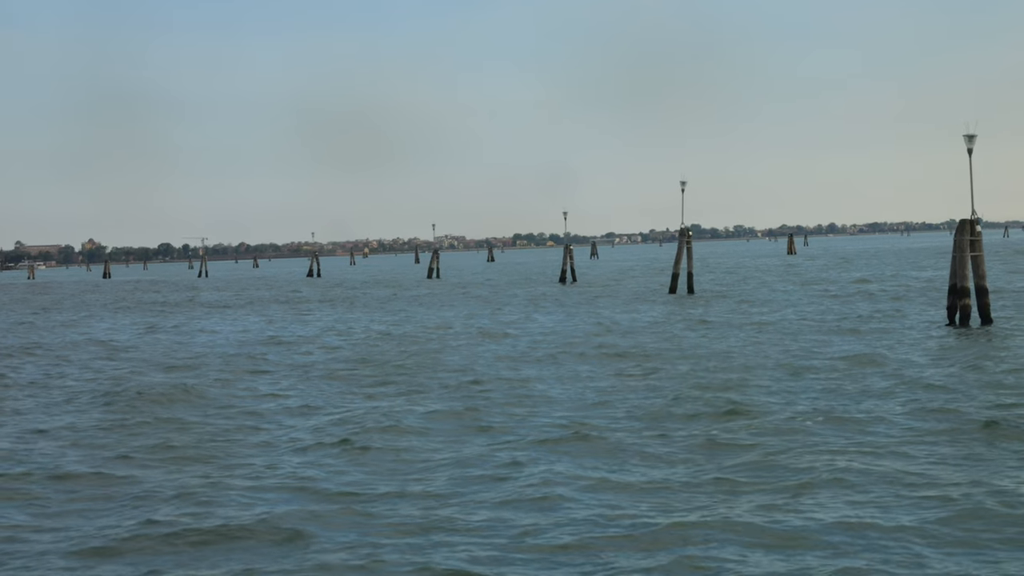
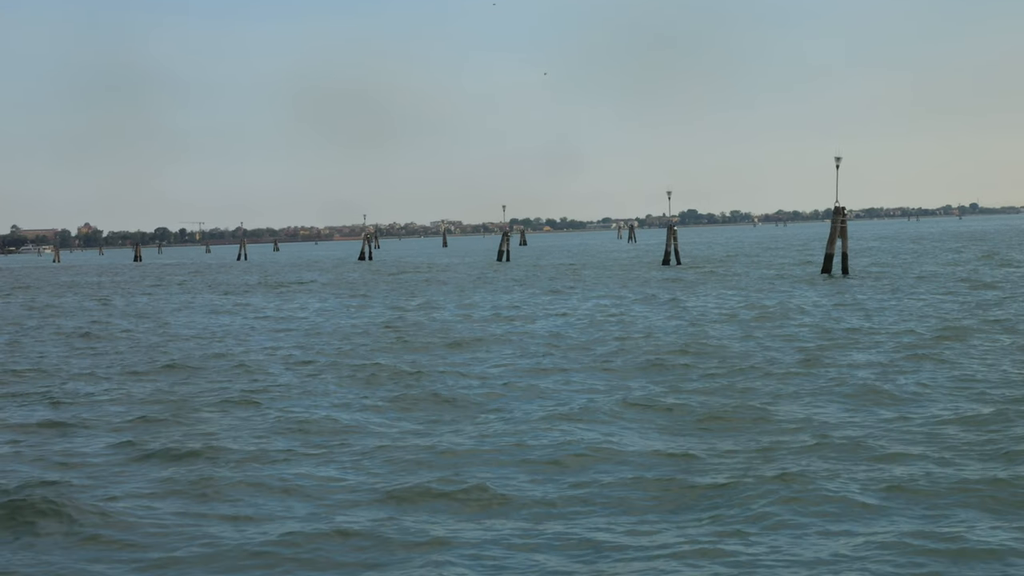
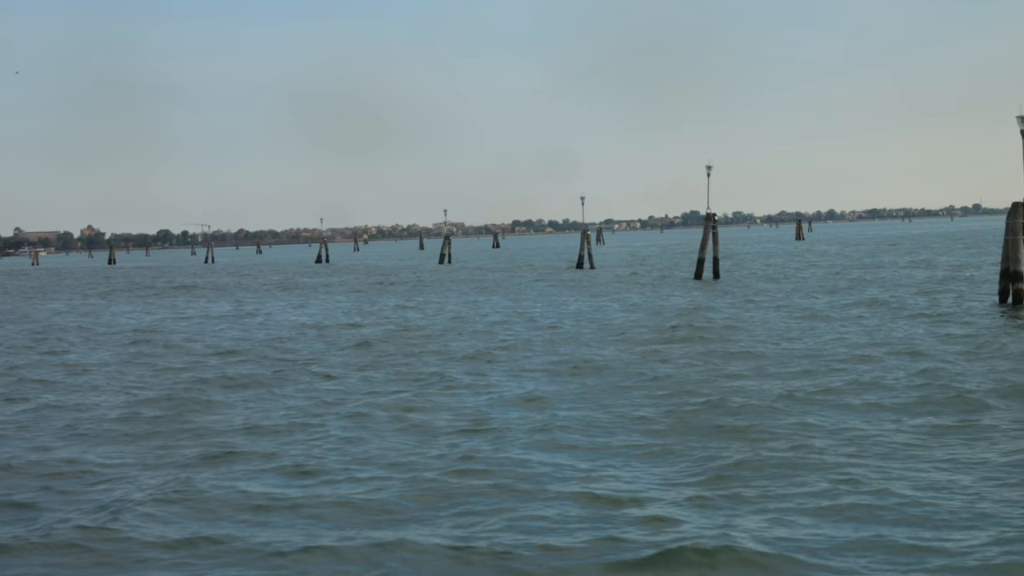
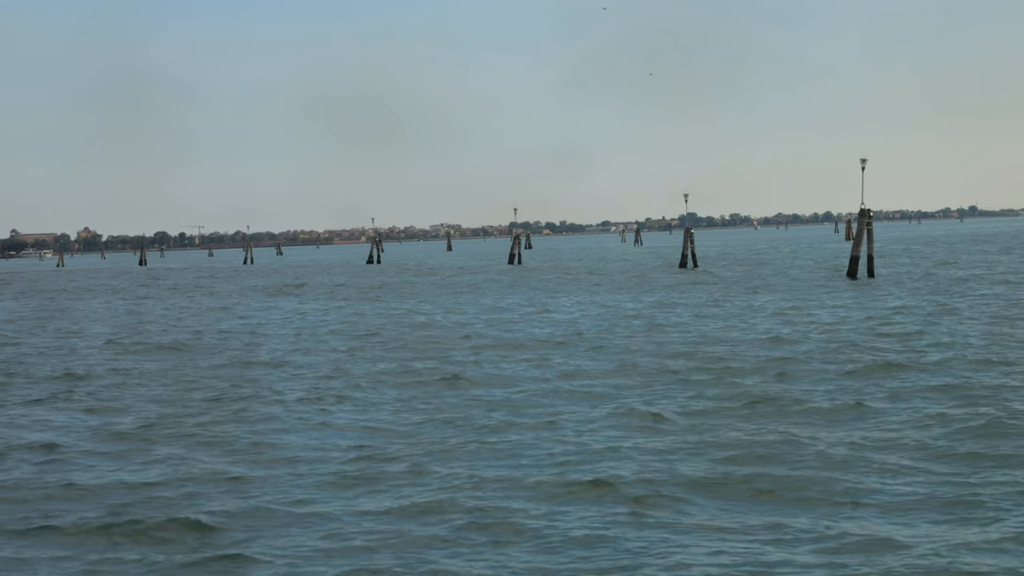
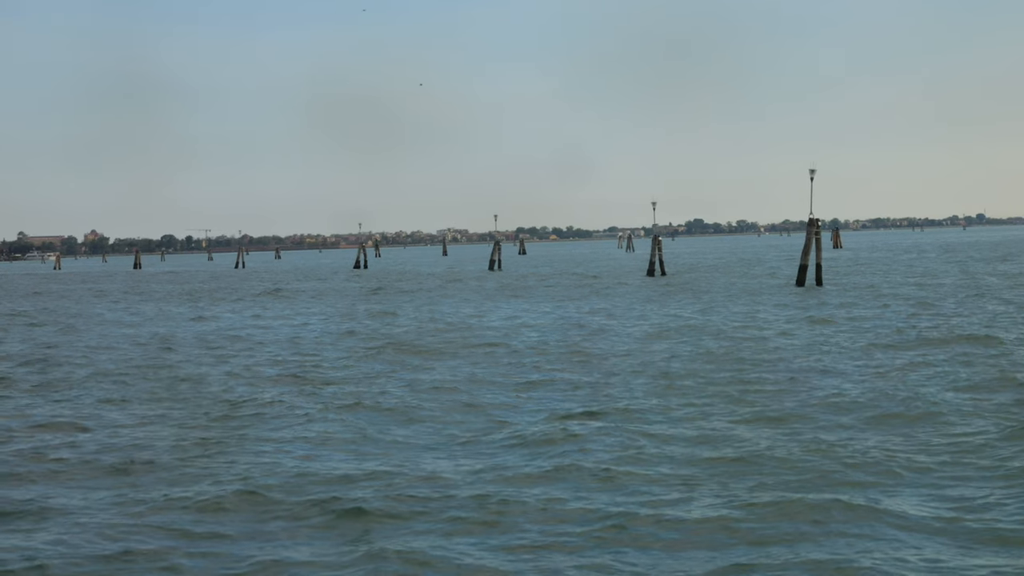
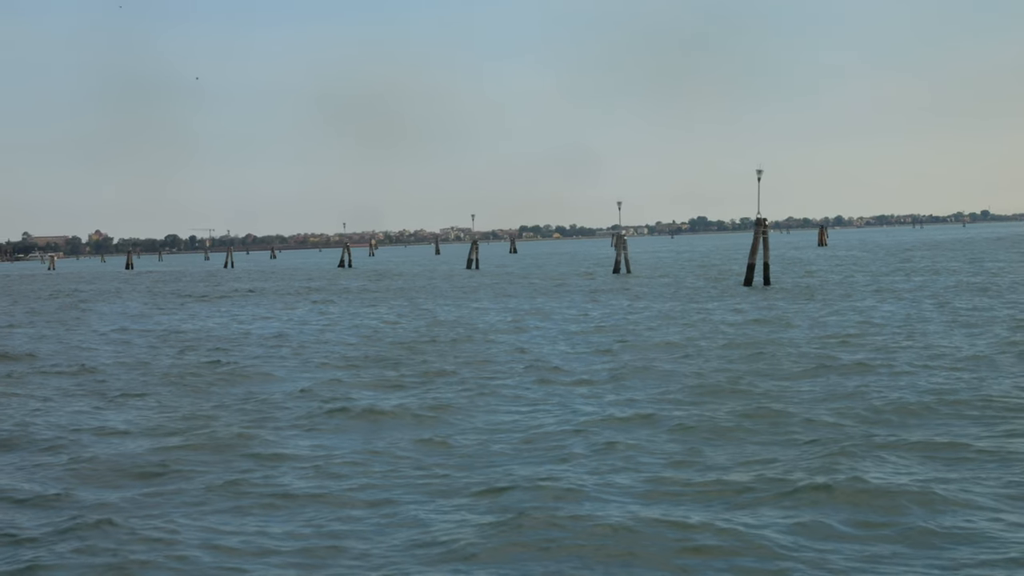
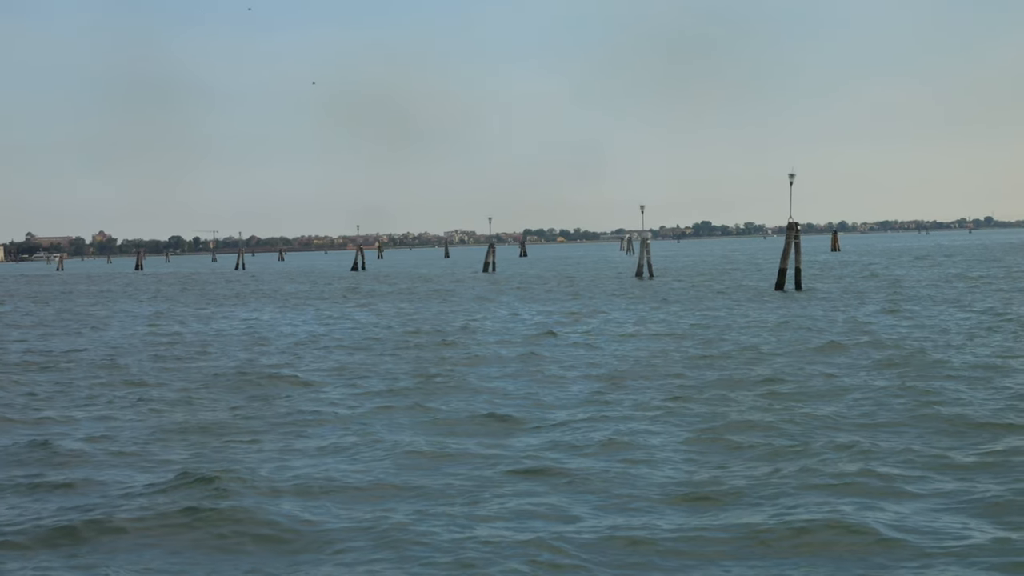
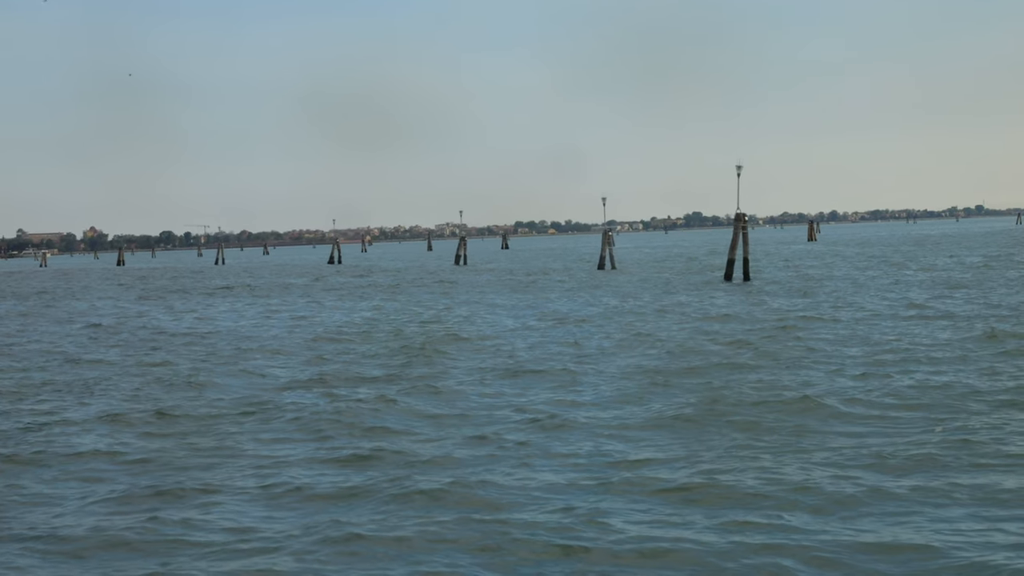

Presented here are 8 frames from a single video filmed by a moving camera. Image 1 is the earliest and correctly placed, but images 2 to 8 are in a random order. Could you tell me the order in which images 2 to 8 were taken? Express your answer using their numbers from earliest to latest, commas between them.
3, 8, 6, 7, 5, 2, 4
